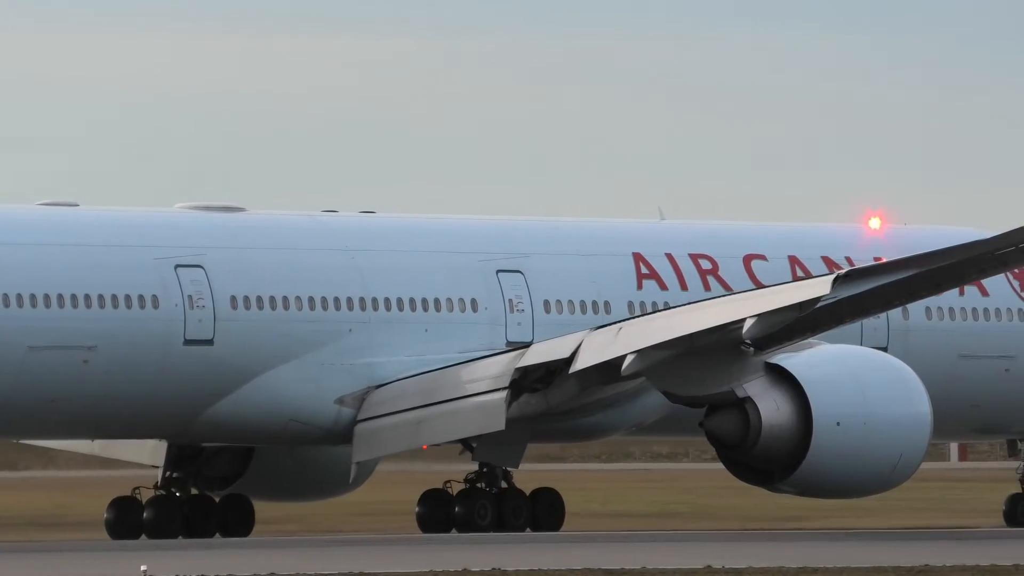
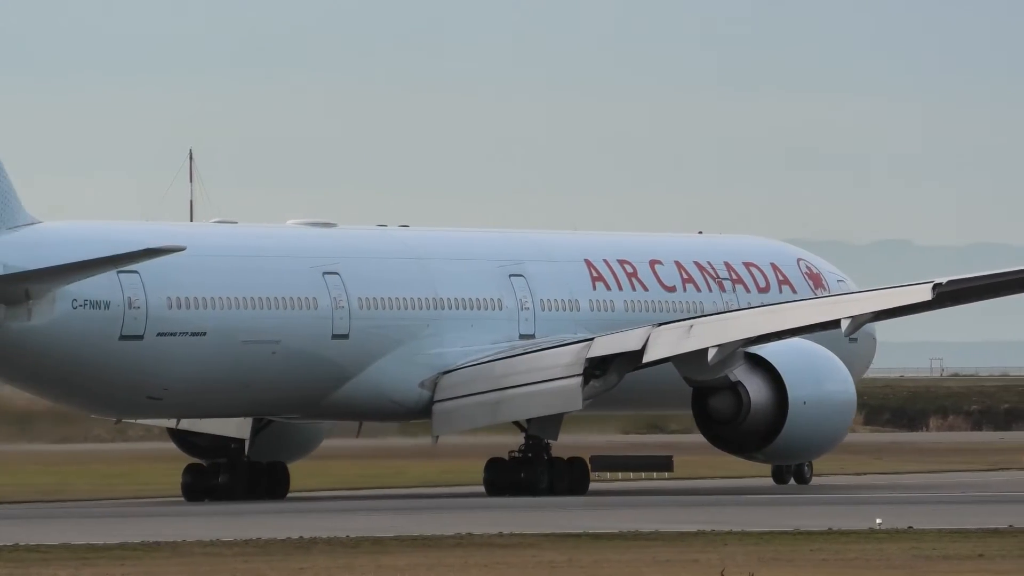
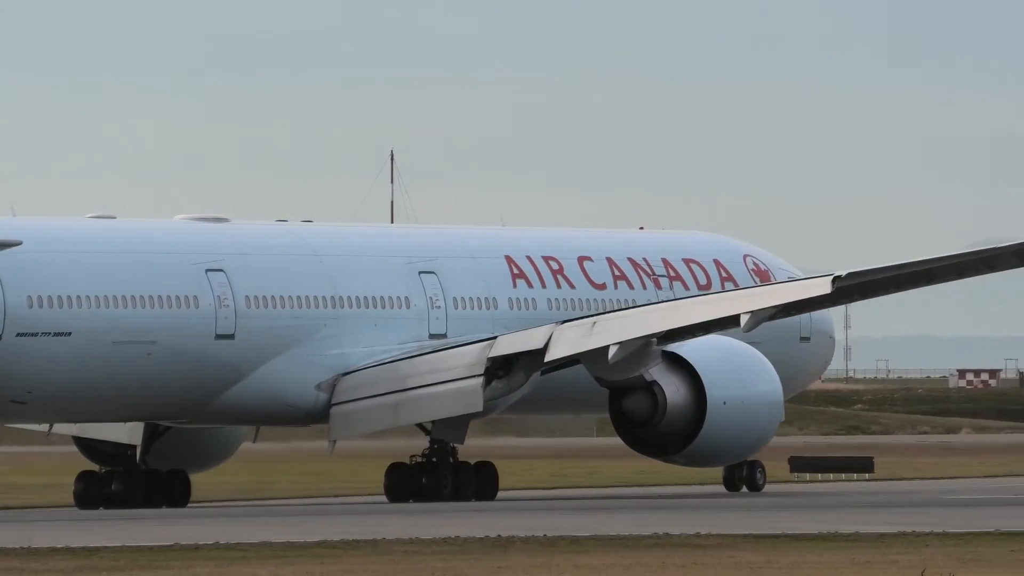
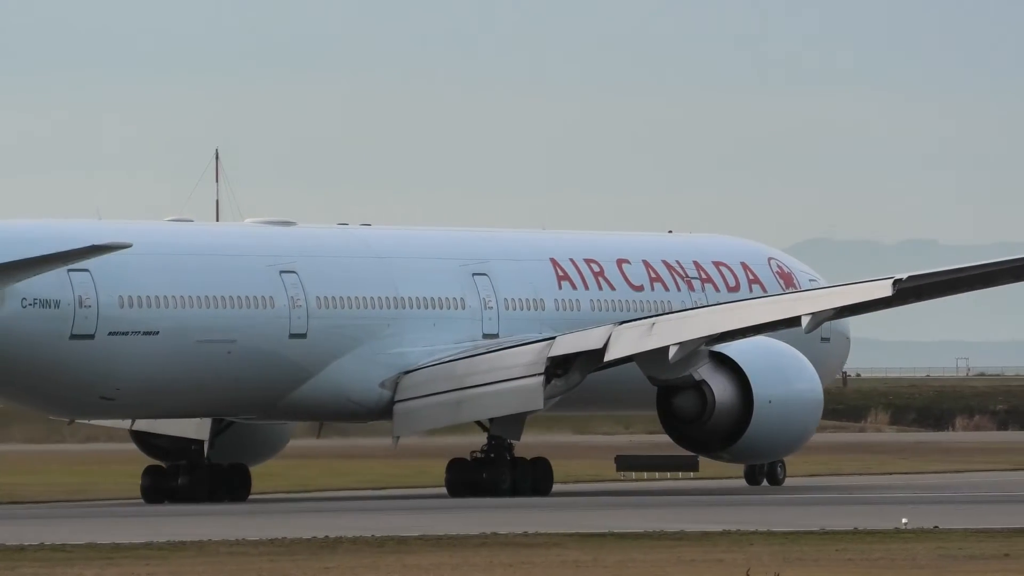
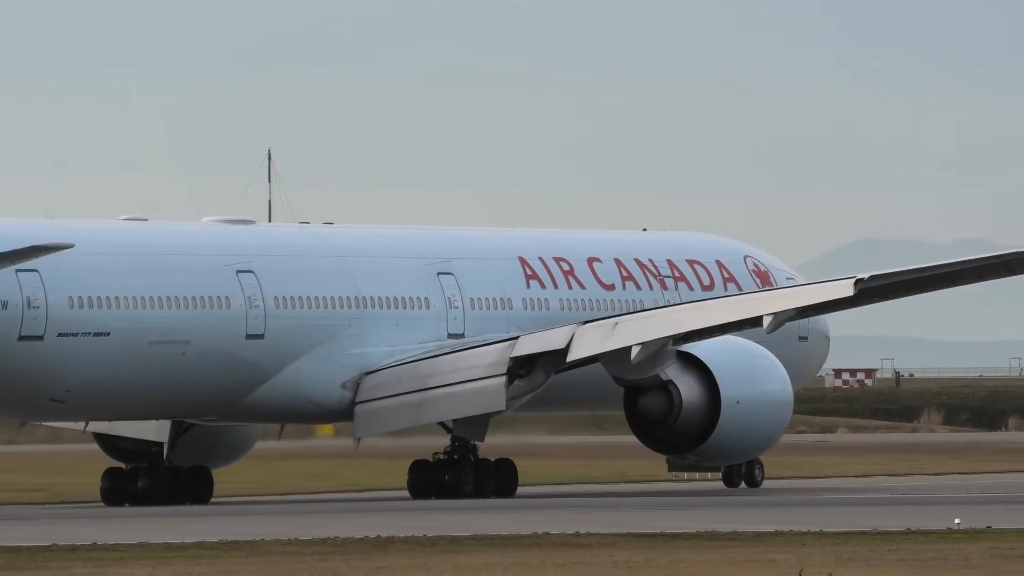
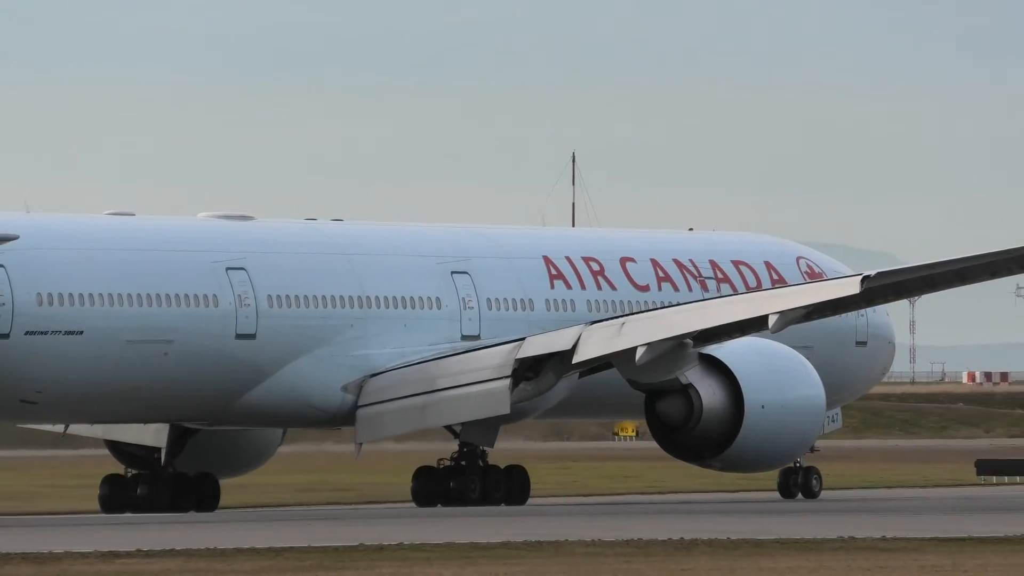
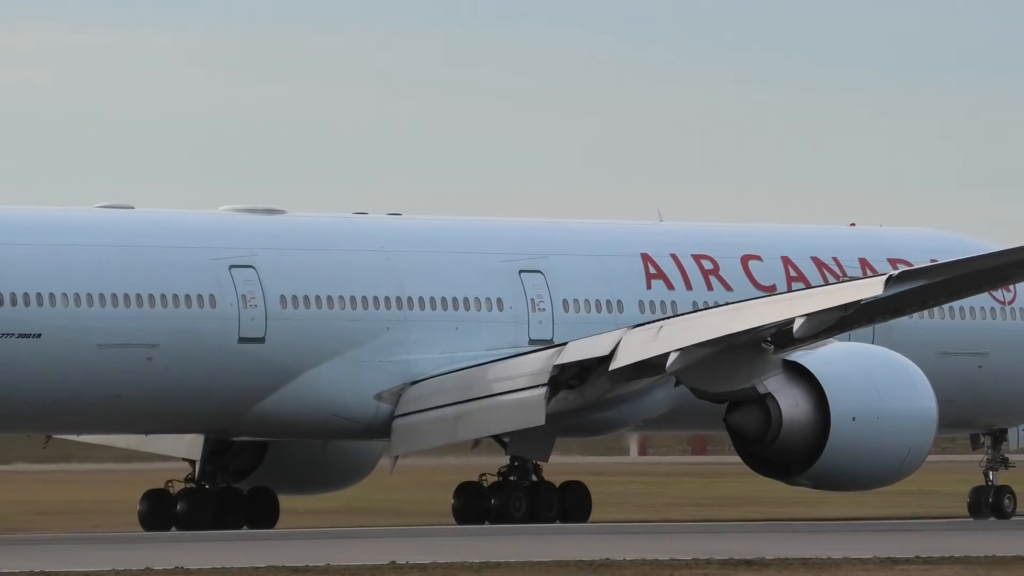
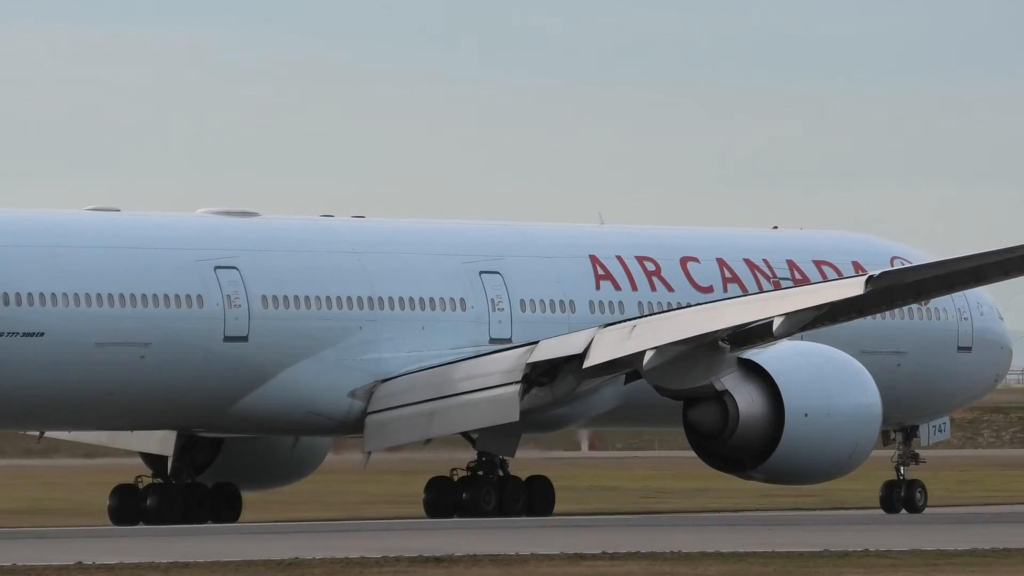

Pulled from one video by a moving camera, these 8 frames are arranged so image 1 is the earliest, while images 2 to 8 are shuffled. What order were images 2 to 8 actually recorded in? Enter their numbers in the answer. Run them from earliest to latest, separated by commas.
7, 8, 6, 3, 5, 4, 2
